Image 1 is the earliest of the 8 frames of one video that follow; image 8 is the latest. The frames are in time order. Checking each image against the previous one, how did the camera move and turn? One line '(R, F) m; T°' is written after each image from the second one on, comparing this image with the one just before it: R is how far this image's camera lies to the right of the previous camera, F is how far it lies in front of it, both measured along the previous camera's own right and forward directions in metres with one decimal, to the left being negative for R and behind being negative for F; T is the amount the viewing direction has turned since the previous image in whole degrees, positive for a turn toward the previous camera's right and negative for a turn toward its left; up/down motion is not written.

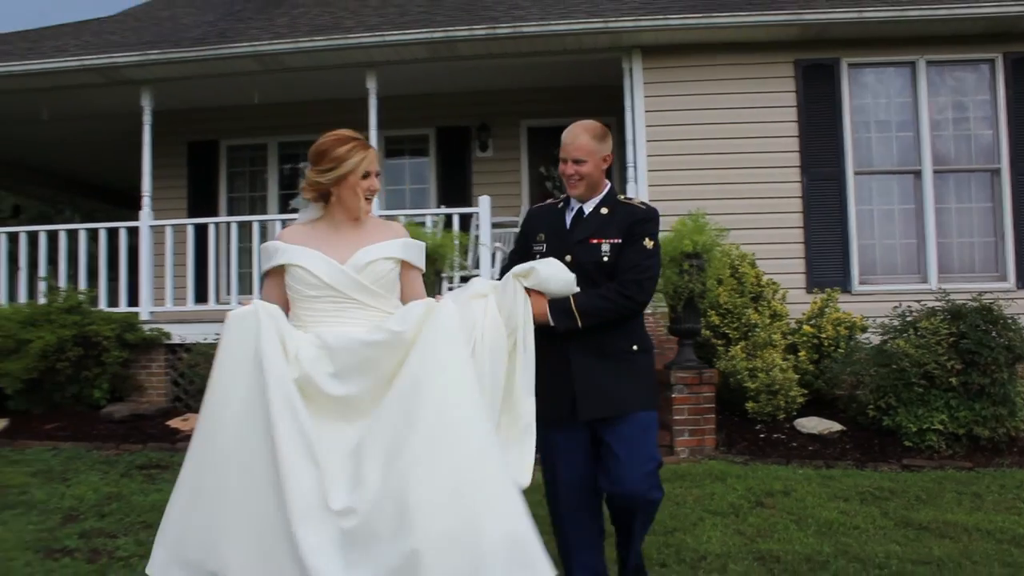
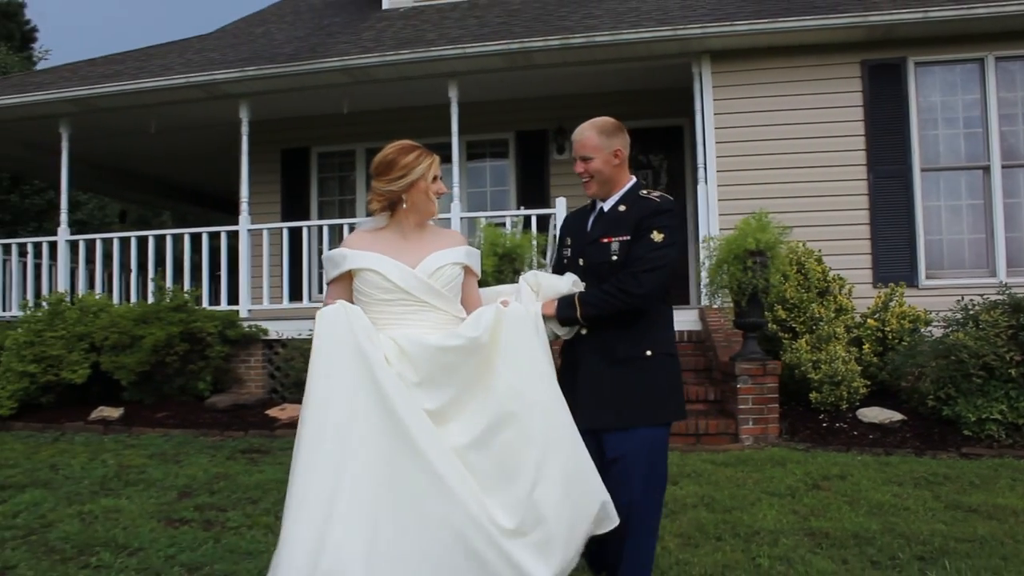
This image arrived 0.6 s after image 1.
(+0.1, -0.4) m; -5°
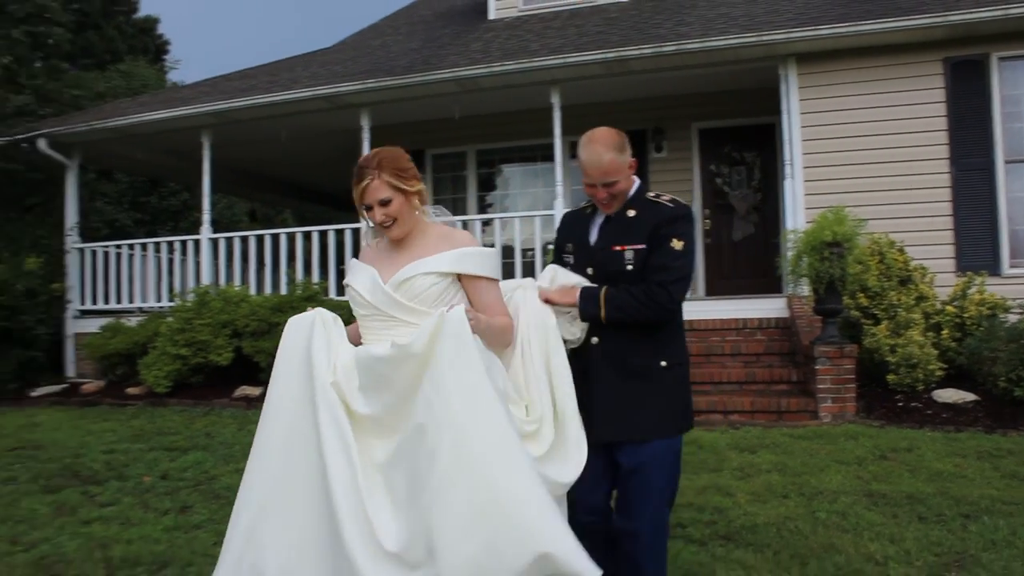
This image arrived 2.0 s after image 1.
(+0.1, -0.7) m; -6°
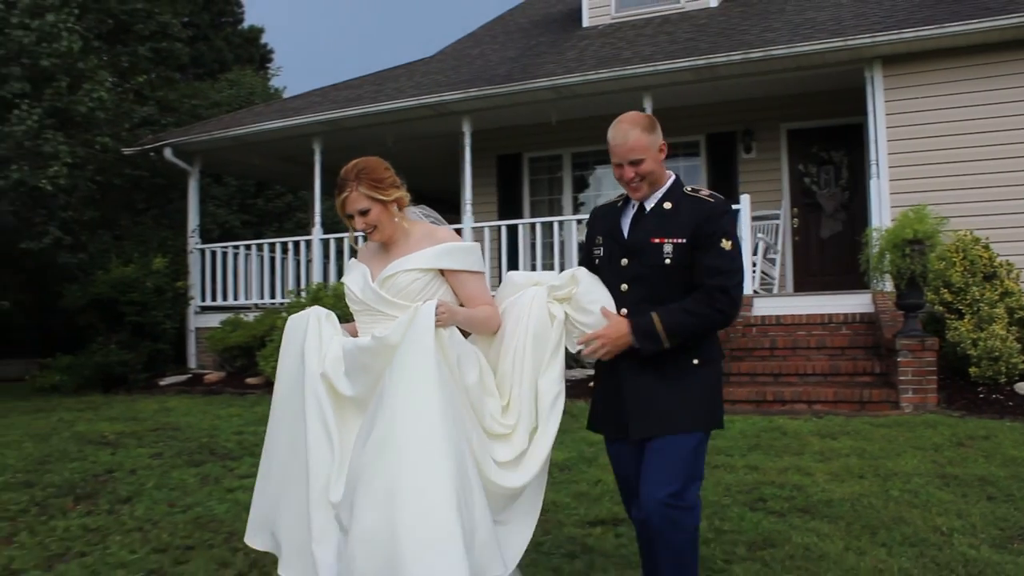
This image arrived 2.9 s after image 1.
(0.0, -0.5) m; -5°
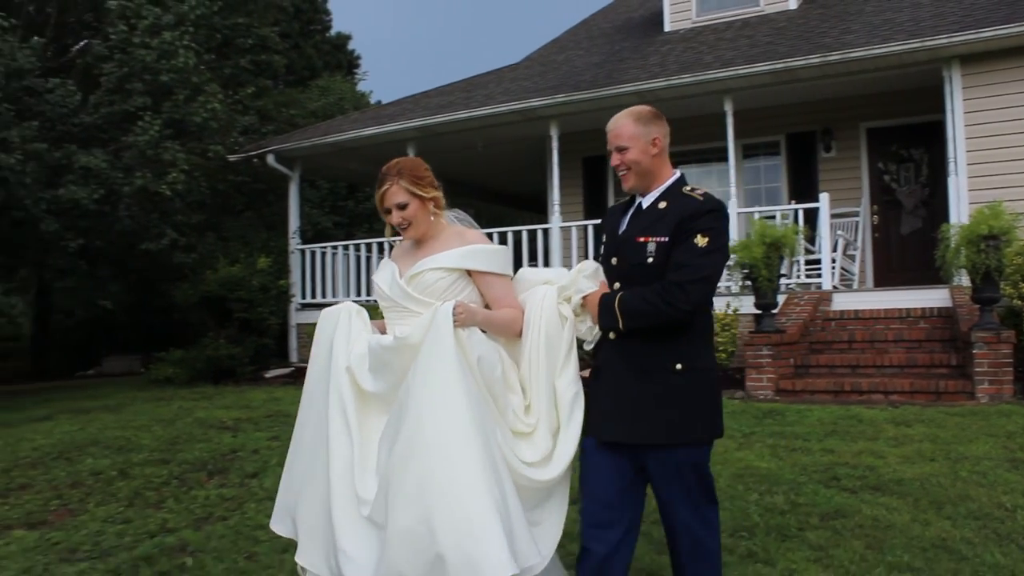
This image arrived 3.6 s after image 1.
(0.0, -0.5) m; -4°
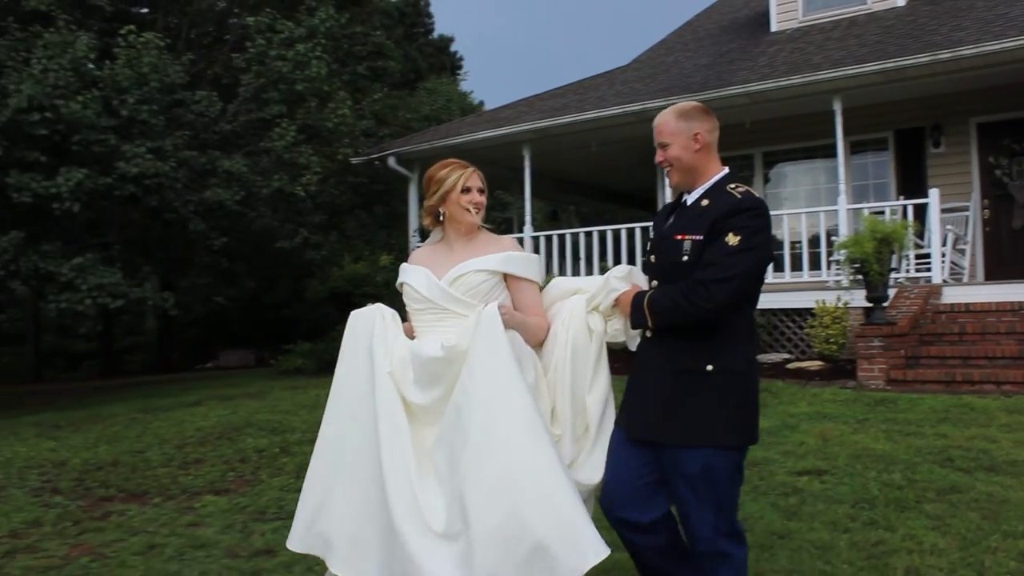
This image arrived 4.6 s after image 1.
(-0.2, -0.5) m; -5°
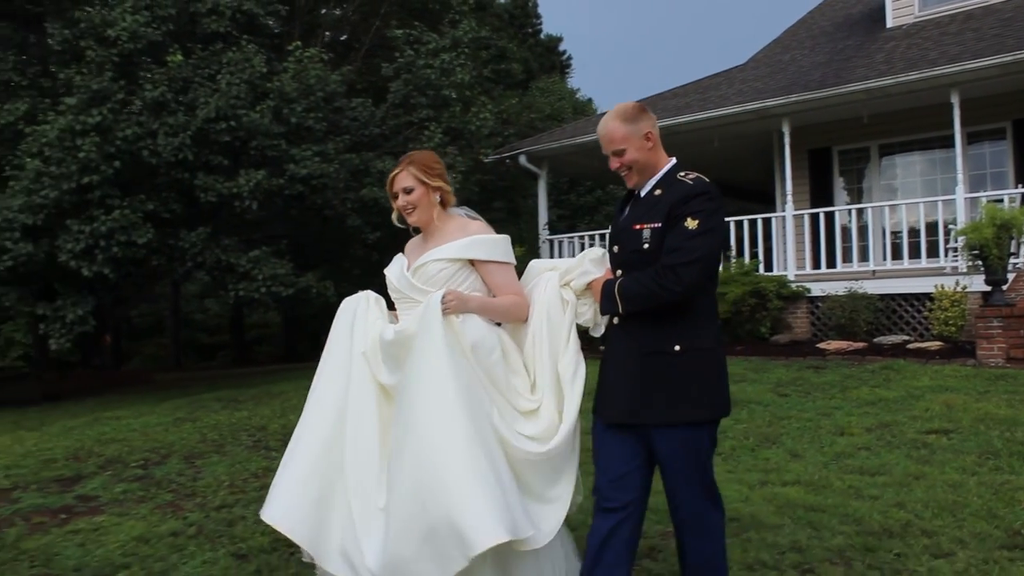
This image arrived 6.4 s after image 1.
(-0.3, -0.8) m; -5°
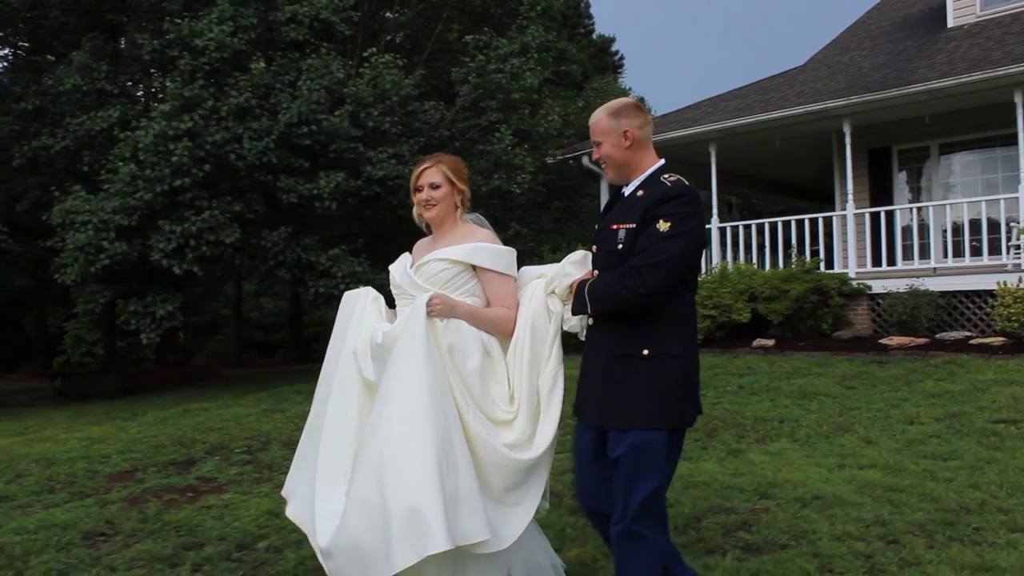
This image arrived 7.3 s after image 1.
(-0.2, -0.4) m; -2°
